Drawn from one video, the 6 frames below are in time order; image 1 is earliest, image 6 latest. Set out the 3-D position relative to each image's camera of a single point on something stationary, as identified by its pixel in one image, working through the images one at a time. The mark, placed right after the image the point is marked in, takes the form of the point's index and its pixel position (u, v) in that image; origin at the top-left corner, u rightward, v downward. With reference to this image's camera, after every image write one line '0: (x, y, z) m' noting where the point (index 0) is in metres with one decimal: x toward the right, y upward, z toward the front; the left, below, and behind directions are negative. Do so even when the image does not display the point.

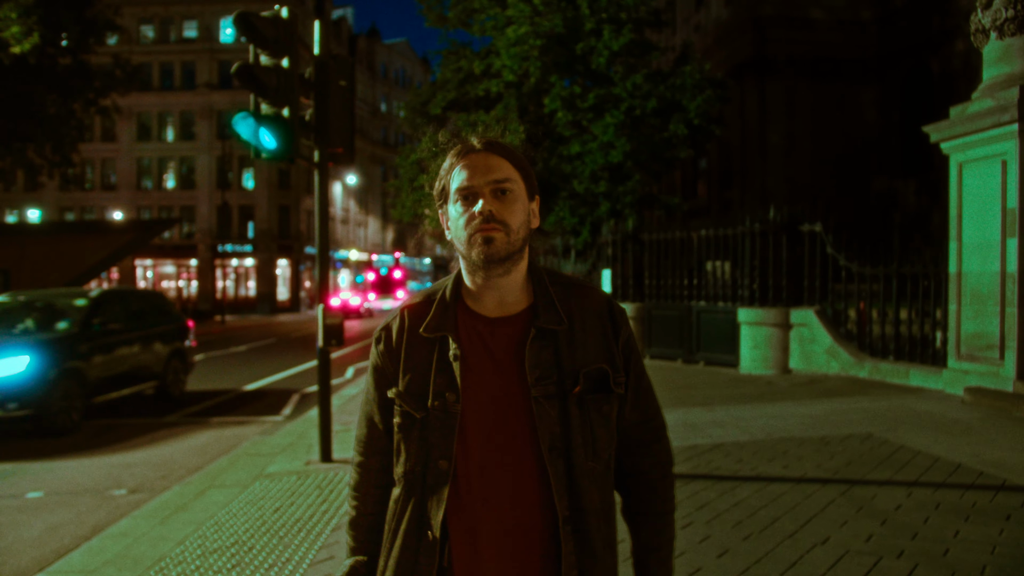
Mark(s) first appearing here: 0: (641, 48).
0: (+2.9, +5.5, +17.1) m
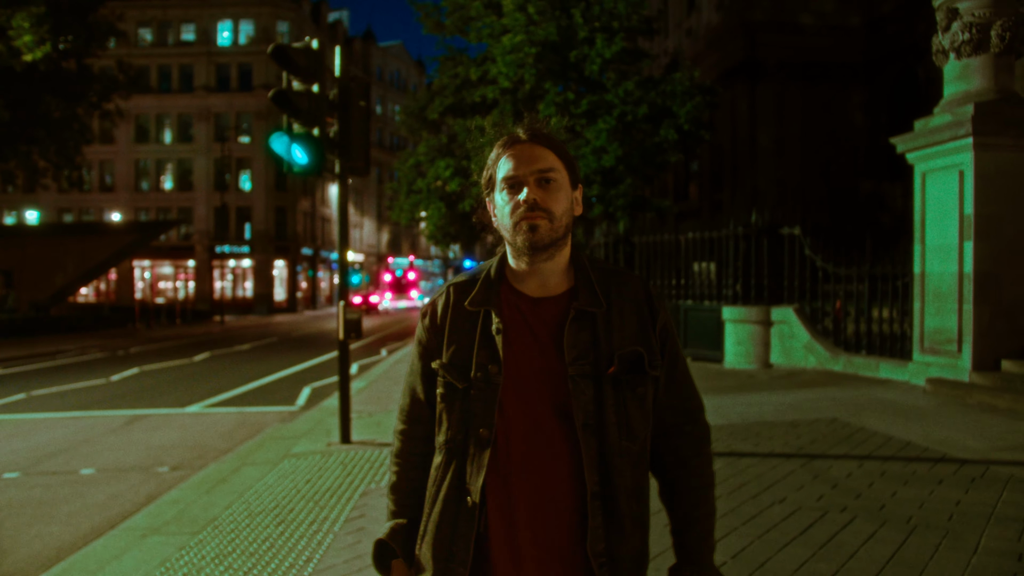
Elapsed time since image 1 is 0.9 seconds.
0: (+2.8, +5.5, +17.8) m
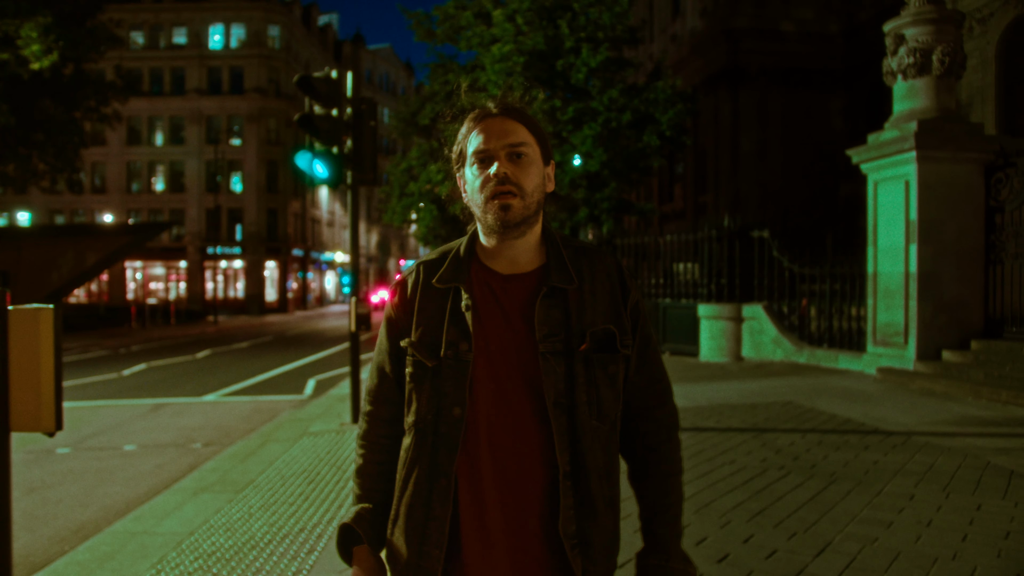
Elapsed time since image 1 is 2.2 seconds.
0: (+2.6, +5.5, +18.8) m
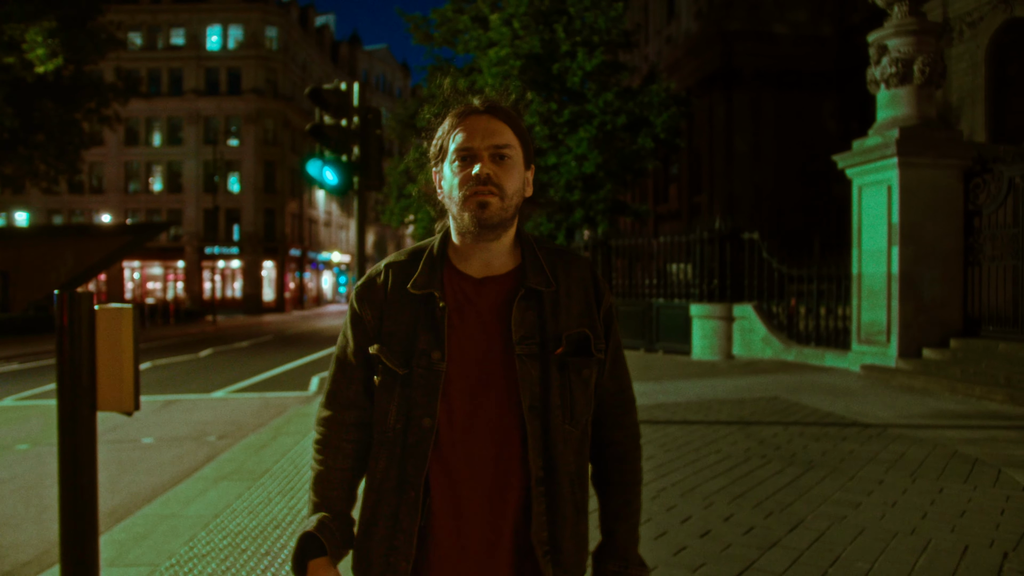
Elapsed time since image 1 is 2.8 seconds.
0: (+2.5, +5.5, +19.2) m
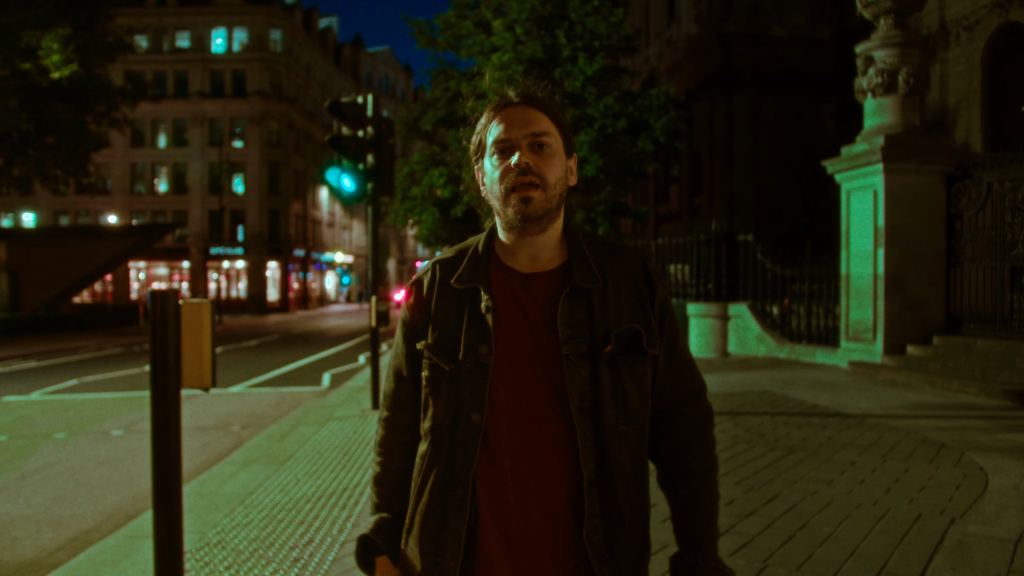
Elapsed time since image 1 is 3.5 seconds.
0: (+2.6, +5.5, +19.7) m
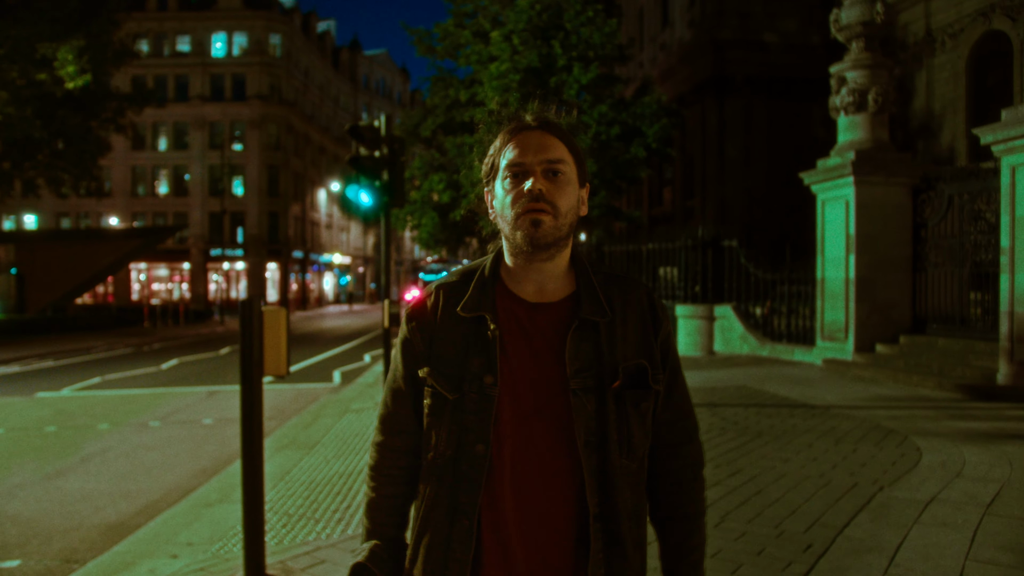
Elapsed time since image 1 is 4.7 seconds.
0: (+2.5, +5.4, +20.6) m
